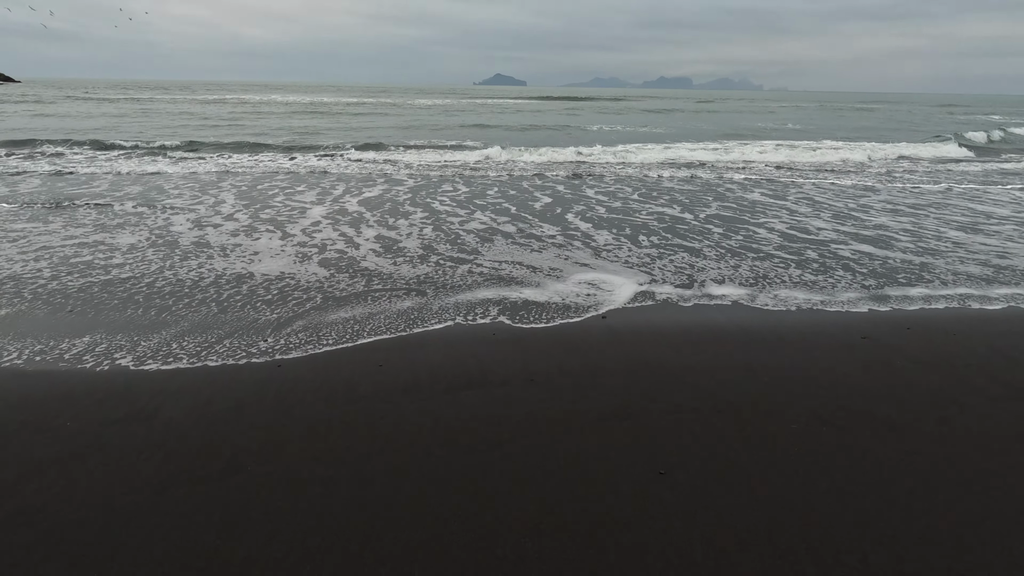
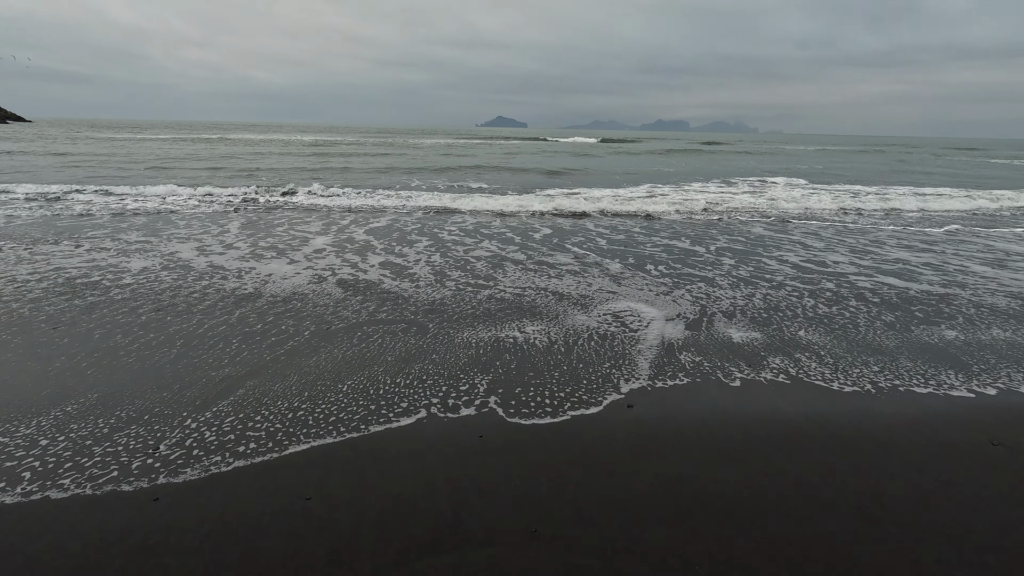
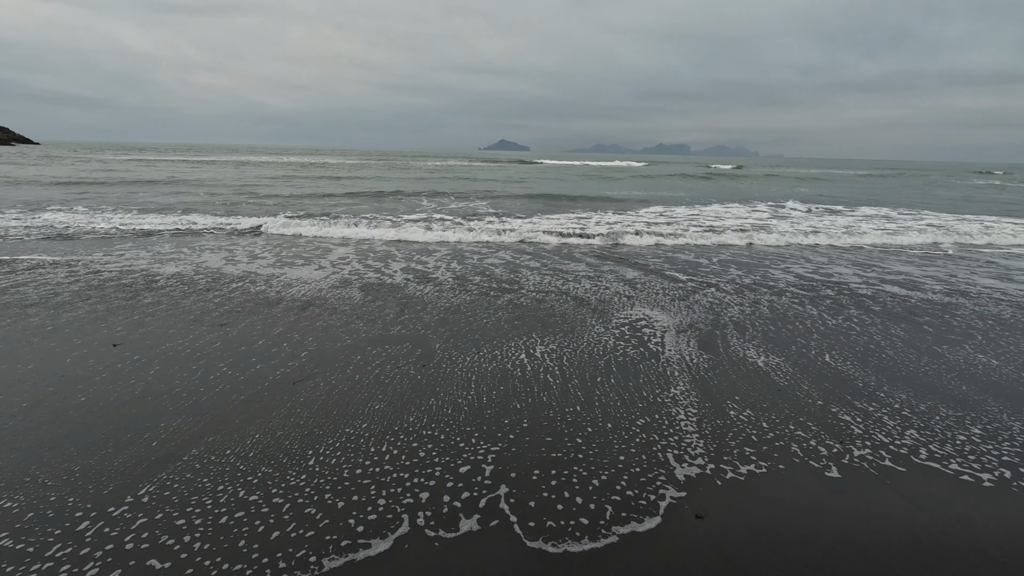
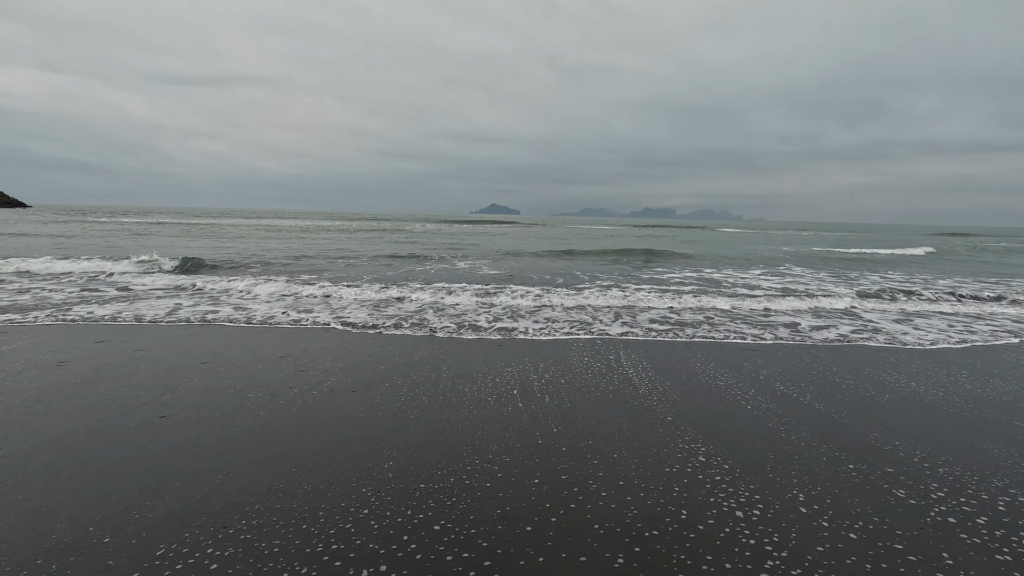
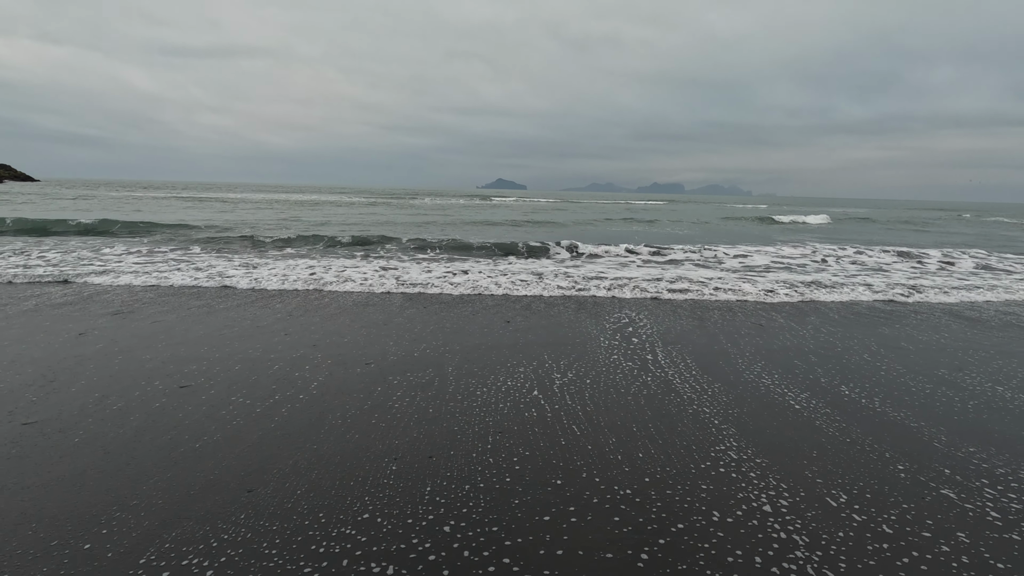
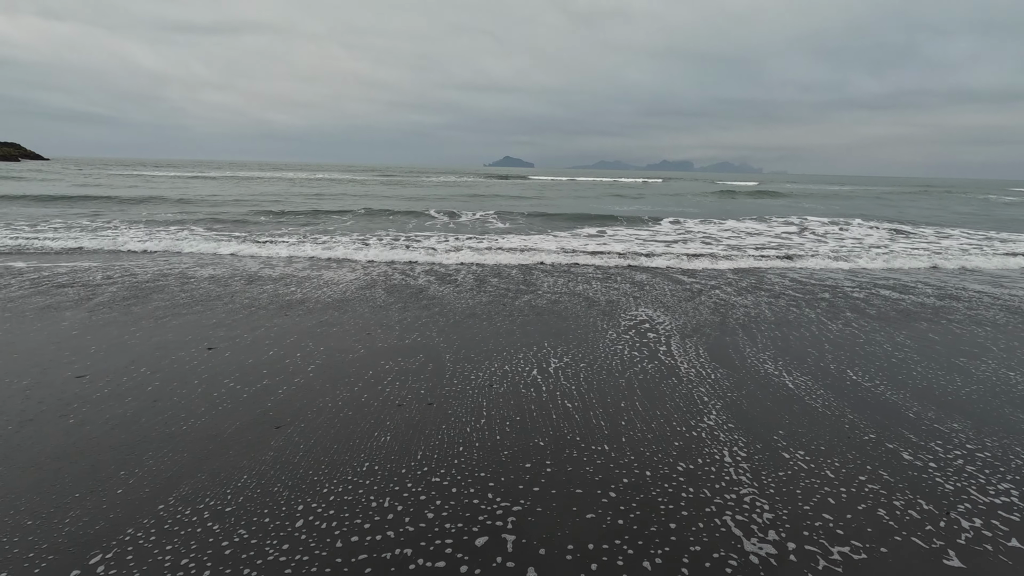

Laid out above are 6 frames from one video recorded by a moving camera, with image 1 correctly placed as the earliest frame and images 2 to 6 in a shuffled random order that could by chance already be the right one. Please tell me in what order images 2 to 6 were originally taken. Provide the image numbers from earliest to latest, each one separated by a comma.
2, 3, 6, 5, 4
